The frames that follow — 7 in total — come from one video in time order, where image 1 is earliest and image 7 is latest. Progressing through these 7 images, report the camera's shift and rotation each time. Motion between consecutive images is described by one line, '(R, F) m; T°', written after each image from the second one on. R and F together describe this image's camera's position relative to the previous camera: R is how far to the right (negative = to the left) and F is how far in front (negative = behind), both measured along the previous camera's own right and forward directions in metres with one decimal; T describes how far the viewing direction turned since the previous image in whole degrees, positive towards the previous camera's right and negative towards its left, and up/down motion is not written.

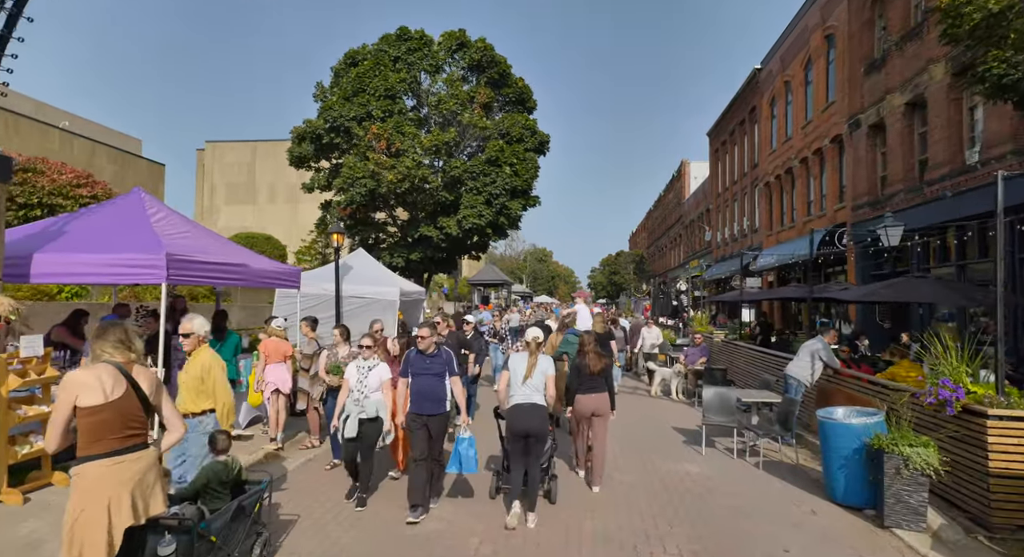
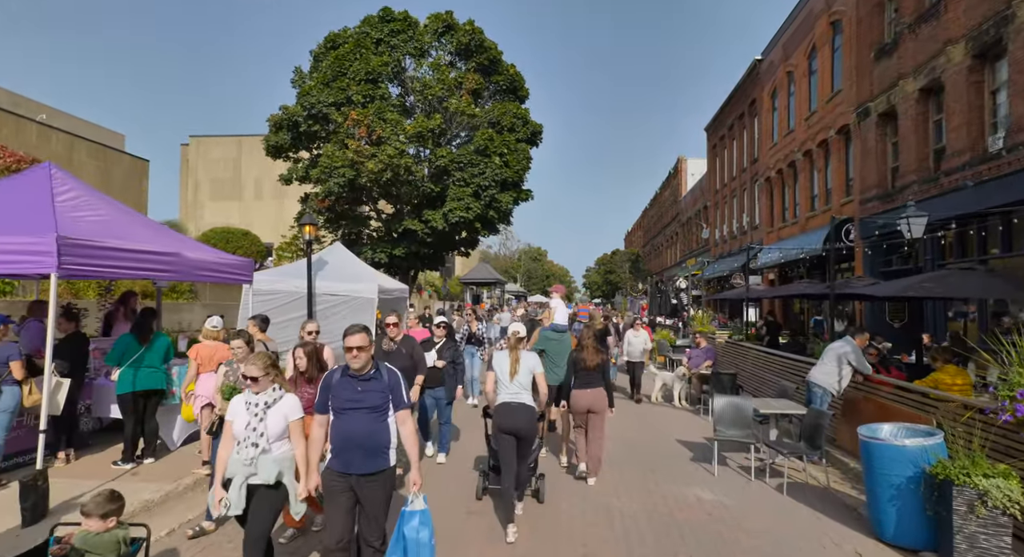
(+0.2, +1.1) m; +1°
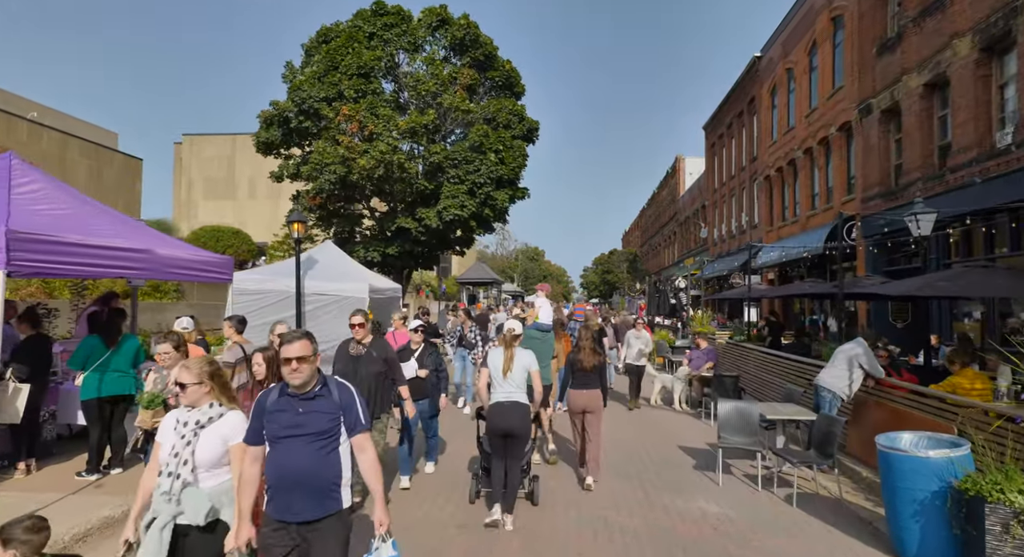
(+0.1, +0.4) m; 0°
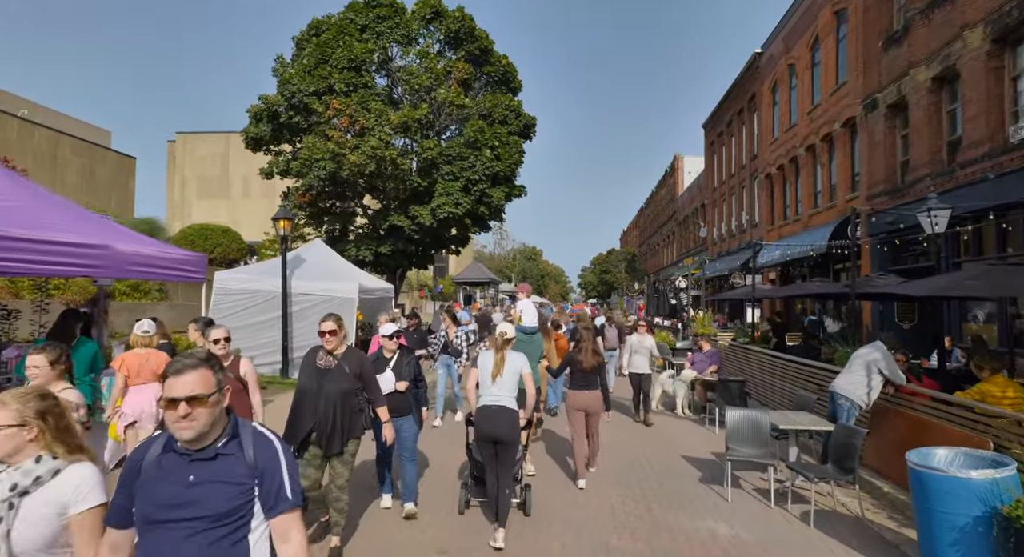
(+0.1, +0.5) m; 0°
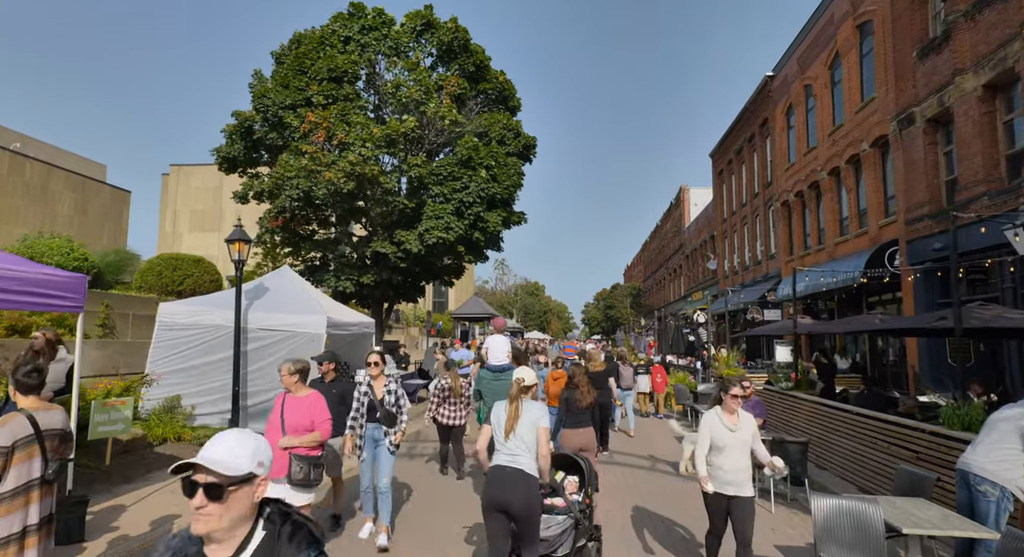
(+0.1, +1.9) m; 0°
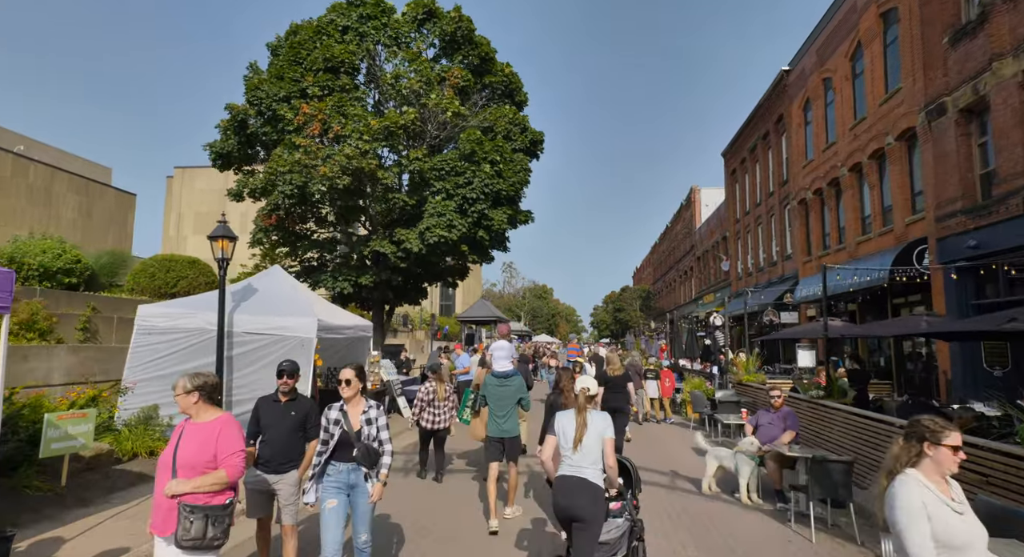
(+0.1, +0.8) m; -1°
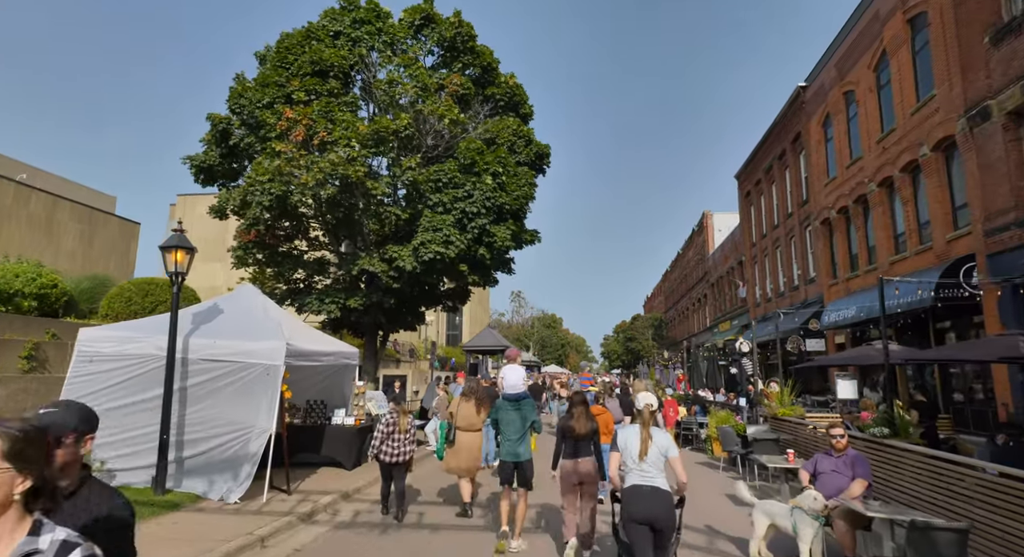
(+0.1, +1.4) m; -1°
